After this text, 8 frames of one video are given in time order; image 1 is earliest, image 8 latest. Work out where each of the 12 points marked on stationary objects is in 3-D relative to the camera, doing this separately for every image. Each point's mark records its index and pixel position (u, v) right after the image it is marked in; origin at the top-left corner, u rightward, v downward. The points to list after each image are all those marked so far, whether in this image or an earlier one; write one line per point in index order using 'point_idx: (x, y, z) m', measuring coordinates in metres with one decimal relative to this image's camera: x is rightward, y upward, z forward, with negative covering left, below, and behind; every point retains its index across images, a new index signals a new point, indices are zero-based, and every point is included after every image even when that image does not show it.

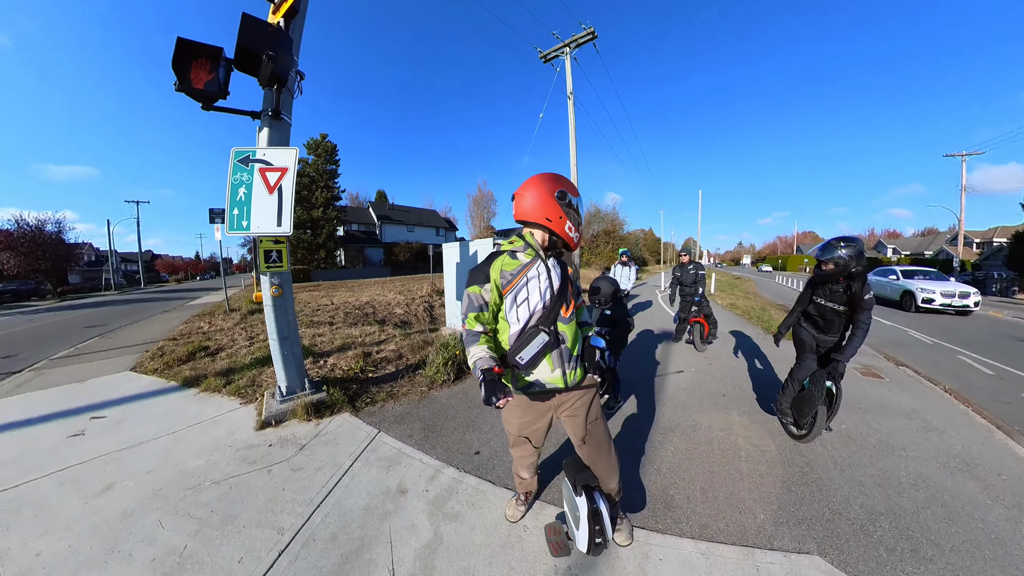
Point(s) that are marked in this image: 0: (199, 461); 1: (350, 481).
0: (-2.2, -1.3, +2.4) m
1: (-1.2, -1.4, +2.5) m
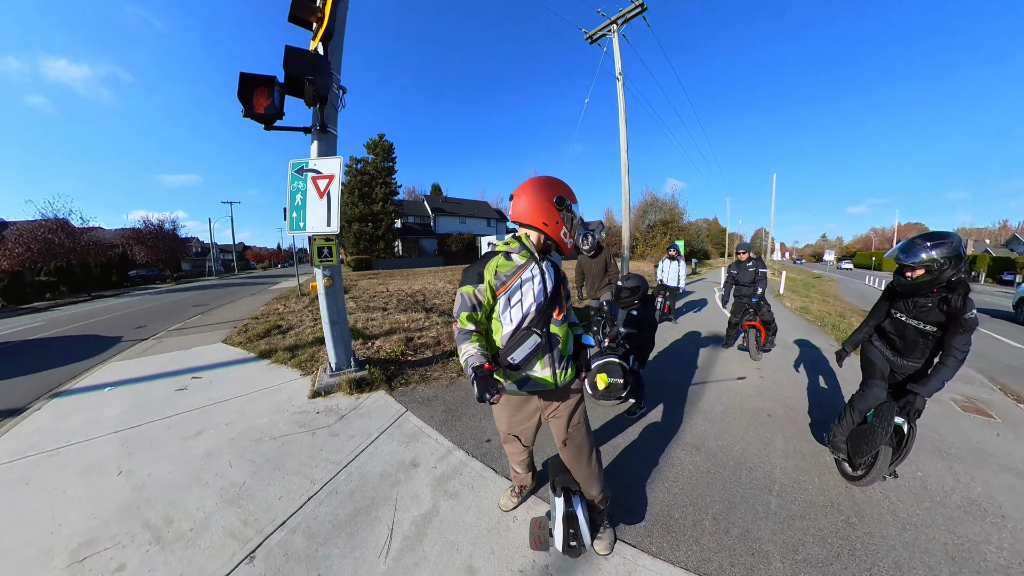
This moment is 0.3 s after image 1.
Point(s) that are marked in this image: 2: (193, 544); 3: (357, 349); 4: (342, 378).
0: (-2.2, -1.2, +3.0) m
1: (-1.1, -1.4, +2.9) m
2: (-1.8, -1.5, +2.0) m
3: (-1.9, -0.8, +4.2) m
4: (-1.7, -1.0, +3.6) m
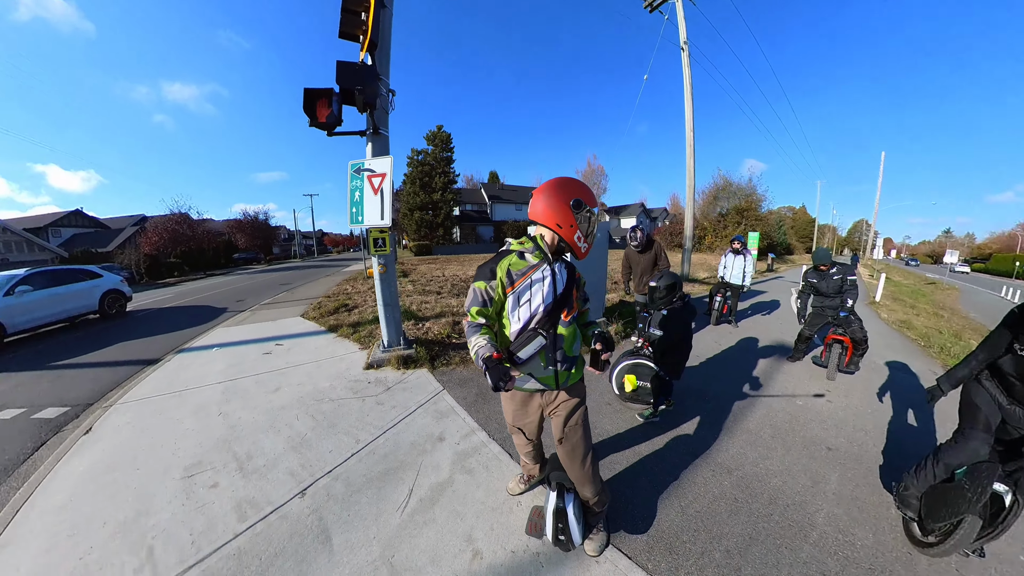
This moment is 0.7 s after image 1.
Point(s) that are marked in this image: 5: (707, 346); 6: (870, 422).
0: (-1.9, -1.0, +3.6) m
1: (-1.0, -1.3, +3.2) m
2: (-1.8, -1.4, +2.5) m
3: (-1.4, -0.6, +4.7) m
4: (-1.4, -0.8, +4.0) m
5: (+2.5, -0.7, +4.3) m
6: (+2.9, -1.2, +2.7) m
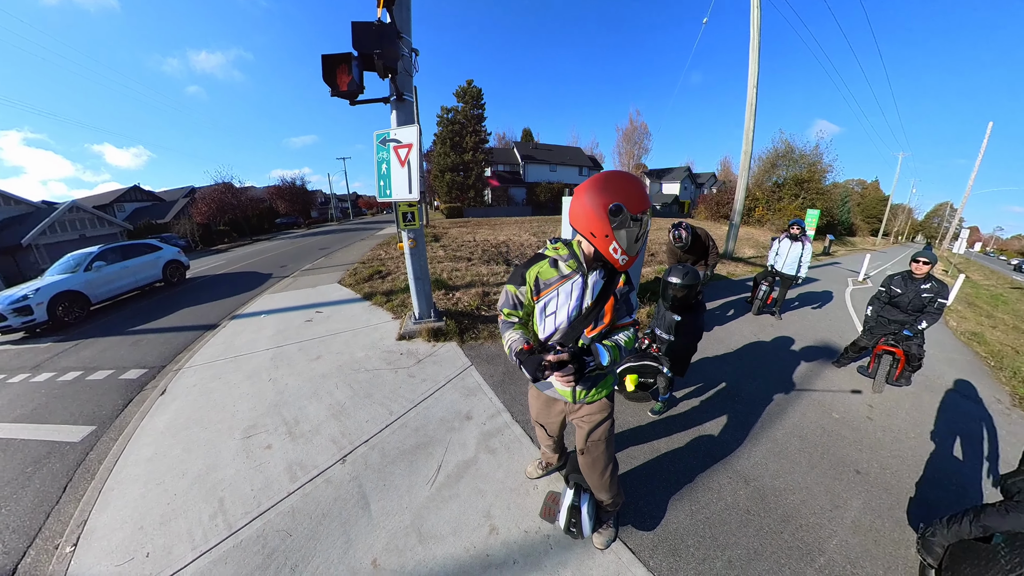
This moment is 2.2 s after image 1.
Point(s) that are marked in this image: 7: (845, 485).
0: (-1.7, -0.8, +3.9) m
1: (-0.7, -1.1, +3.4) m
2: (-1.7, -1.3, +2.9) m
3: (-1.0, -0.2, +4.8) m
4: (-1.1, -0.5, +4.2) m
5: (+2.8, -0.6, +4.1) m
6: (+3.0, -1.3, +2.6) m
7: (+2.4, -1.5, +2.5) m
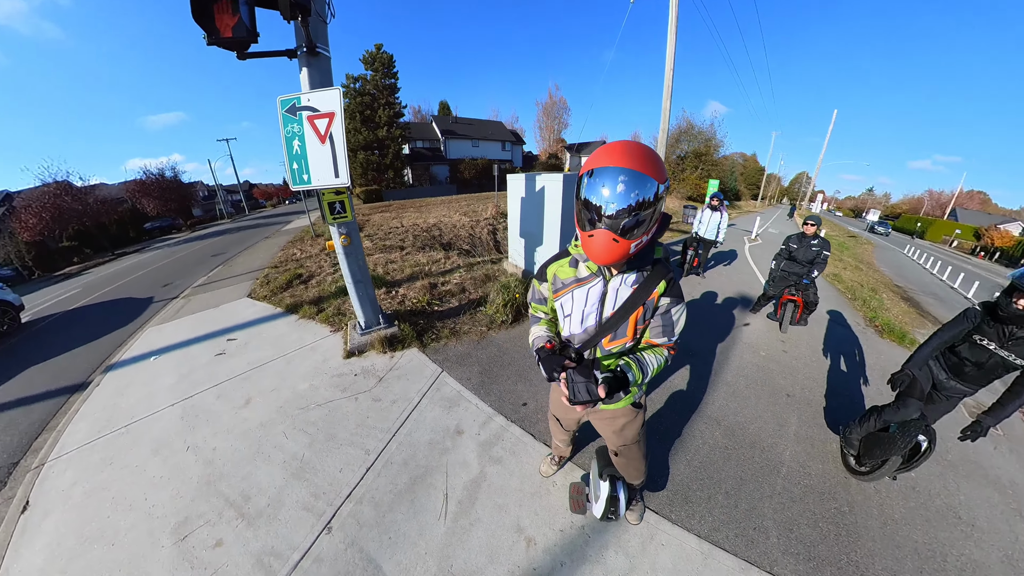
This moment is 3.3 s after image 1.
0: (-1.9, -0.9, +3.1) m
1: (-0.8, -1.1, +3.0) m
2: (-1.5, -1.4, +2.2) m
3: (-1.6, -0.1, +4.2) m
4: (-1.5, -0.5, +3.6) m
5: (+2.2, -0.1, +4.7) m
6: (+3.0, -0.8, +3.4) m
7: (+2.5, -1.1, +3.1) m
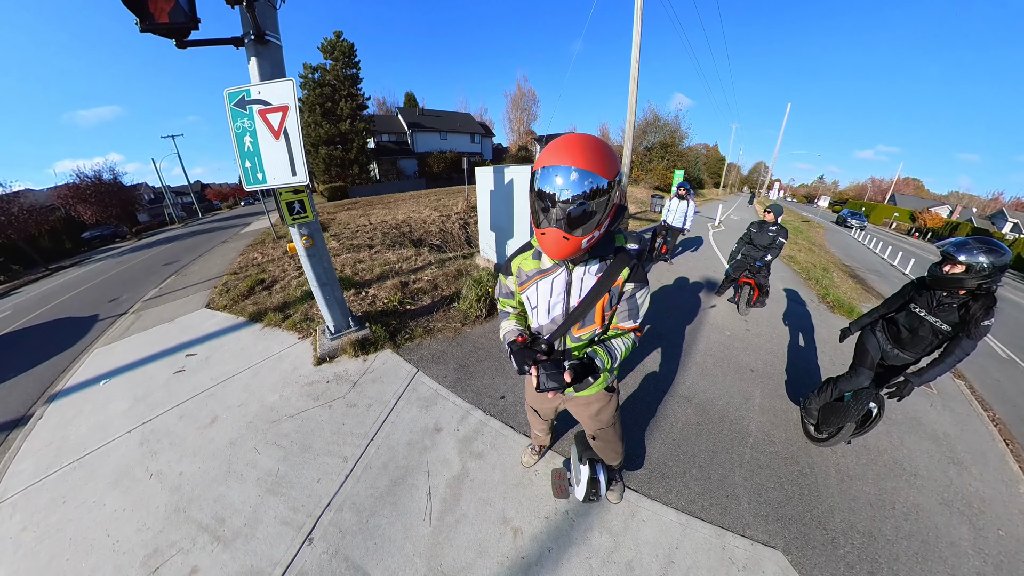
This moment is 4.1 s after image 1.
0: (-2.1, -0.9, +3.0) m
1: (-1.0, -1.1, +3.0) m
2: (-1.6, -1.5, +2.1) m
3: (-1.9, -0.2, +4.0) m
4: (-1.7, -0.5, +3.5) m
5: (+1.8, +0.1, +4.9) m
6: (+2.8, -0.7, +3.7) m
7: (+2.3, -1.0, +3.3) m
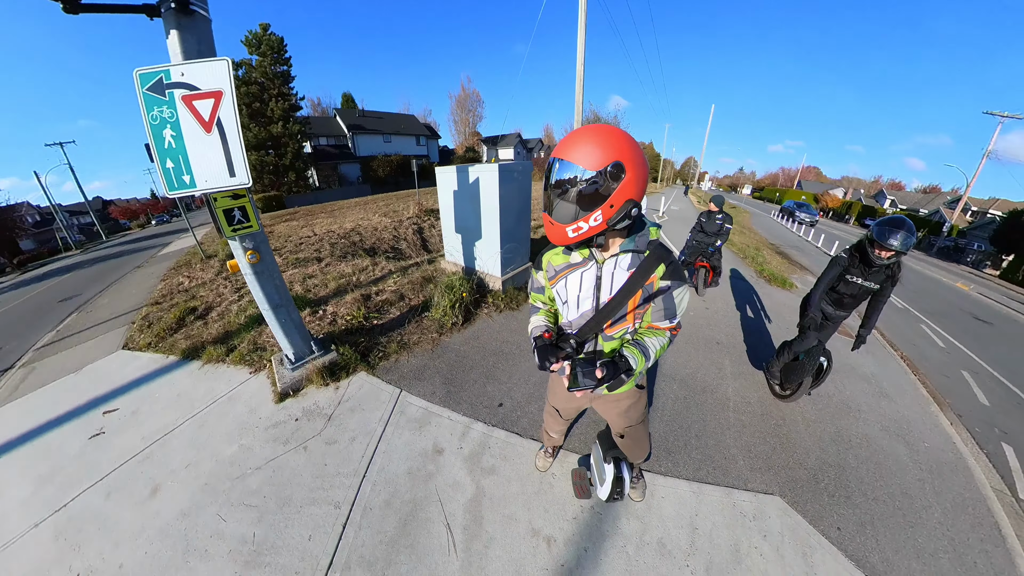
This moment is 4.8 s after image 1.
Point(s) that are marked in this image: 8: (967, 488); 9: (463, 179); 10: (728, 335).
0: (-2.0, -1.1, +2.4) m
1: (-1.0, -1.2, +2.7) m
2: (-1.3, -1.6, +1.7) m
3: (-2.1, -0.4, +3.5) m
4: (-1.8, -0.7, +3.0) m
5: (+1.3, +0.2, +5.1) m
6: (+2.6, -0.4, +4.1) m
7: (+2.2, -0.8, +3.6) m
8: (+3.4, -1.6, +2.6) m
9: (-0.5, +1.2, +3.7) m
10: (+2.4, -0.5, +3.9) m
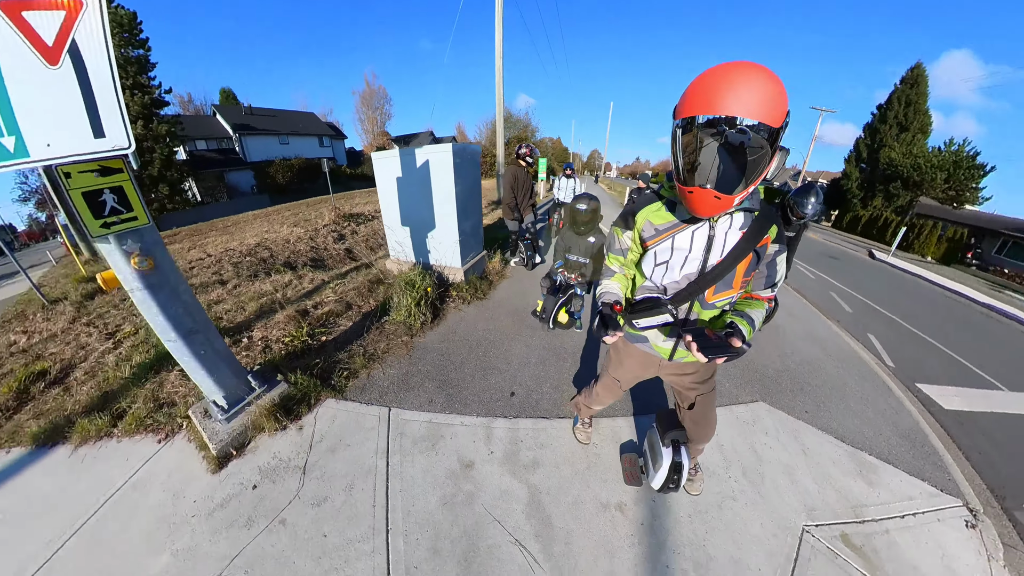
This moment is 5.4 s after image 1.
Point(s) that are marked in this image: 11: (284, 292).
0: (-1.6, -1.2, +1.5) m
1: (-0.7, -1.1, +2.1) m
2: (-0.6, -1.5, +1.0) m
3: (-2.2, -0.6, +2.5) m
4: (-1.6, -0.8, +2.2) m
5: (+0.5, +0.4, +5.2) m
6: (+2.0, +0.1, +4.6) m
7: (+1.9, -0.3, +4.0) m
8: (+3.5, -0.7, +3.4) m
9: (-1.0, +1.2, +3.3) m
10: (+2.0, 0.0, +4.4) m
11: (-2.5, -0.1, +3.6) m
